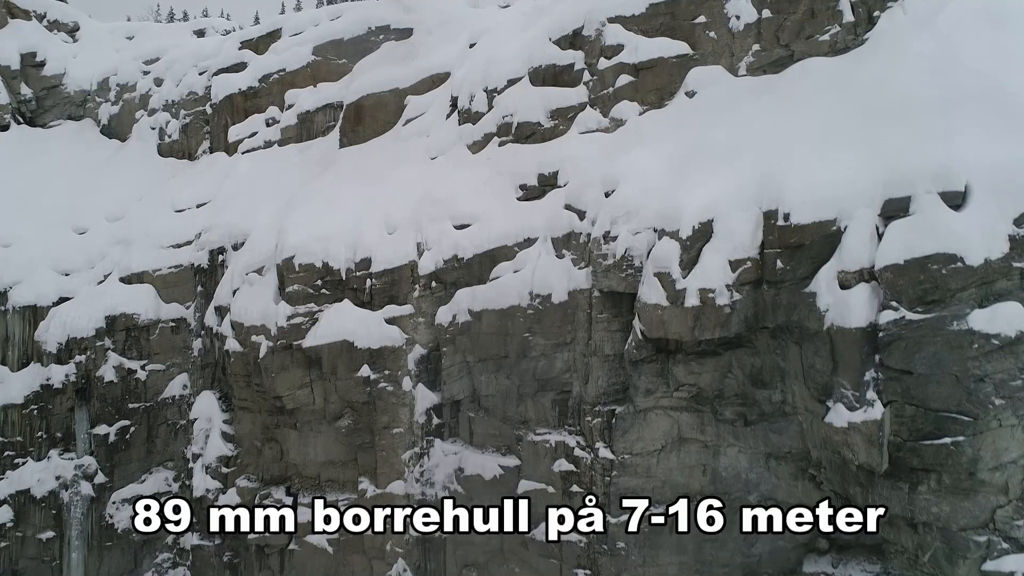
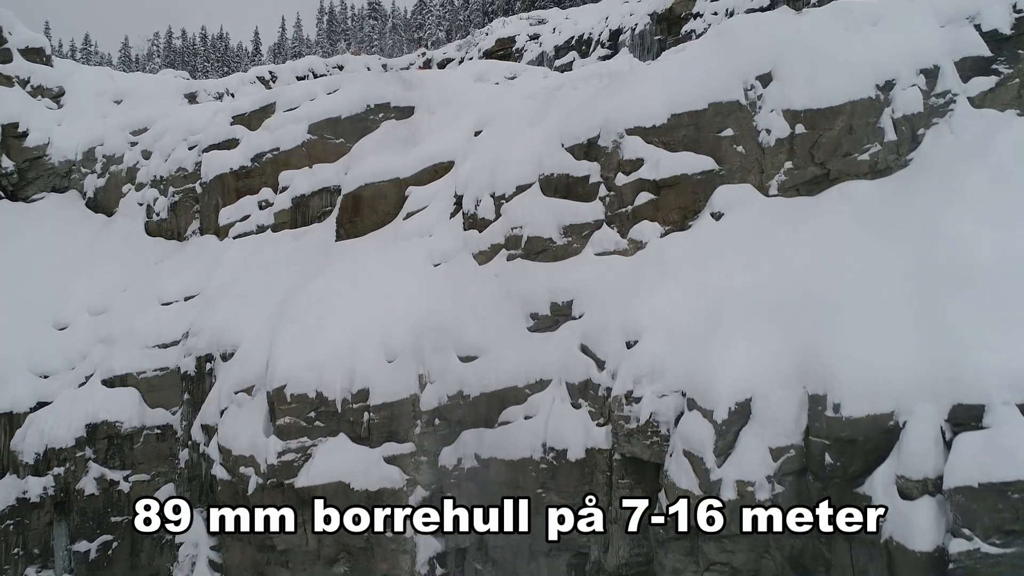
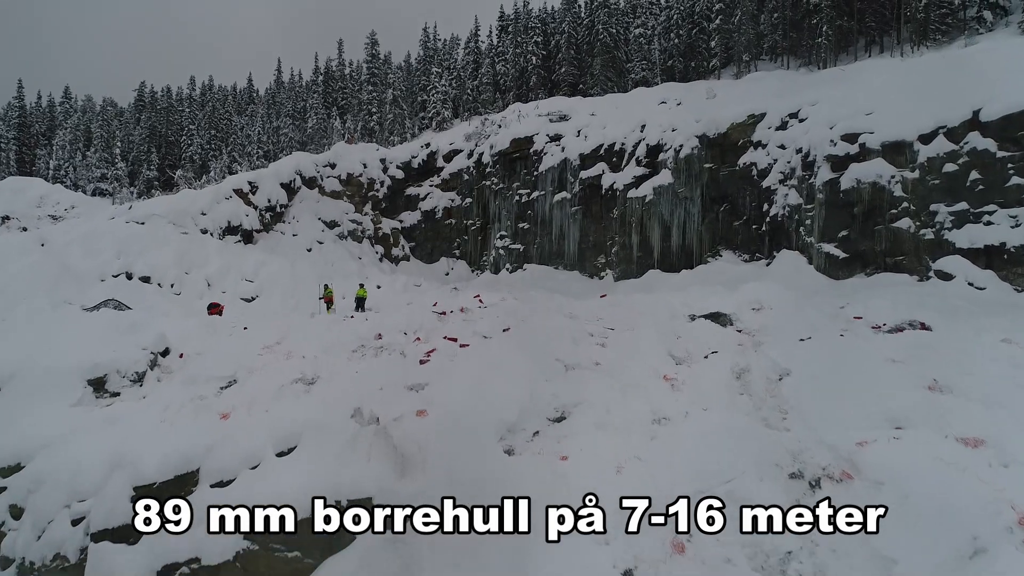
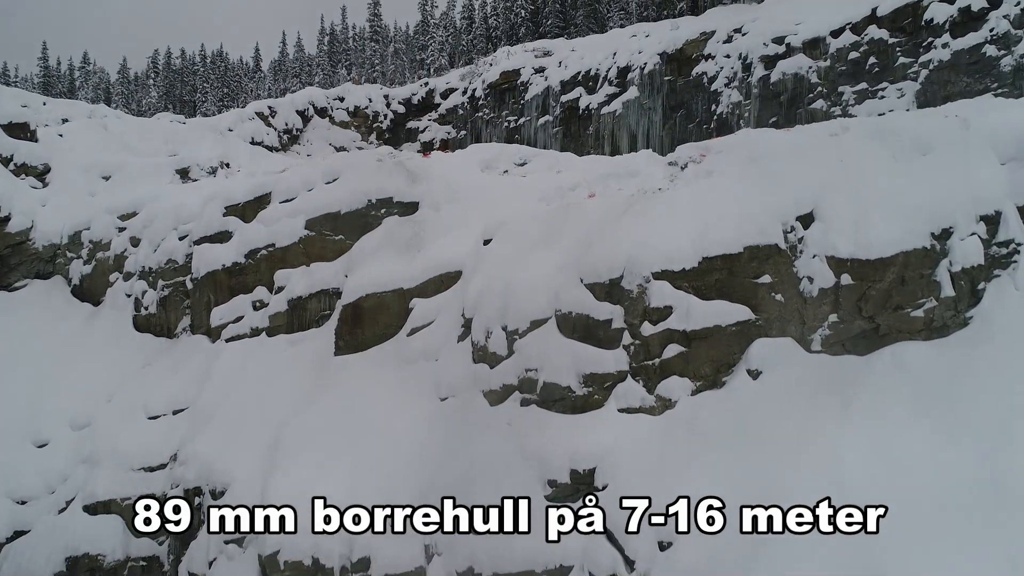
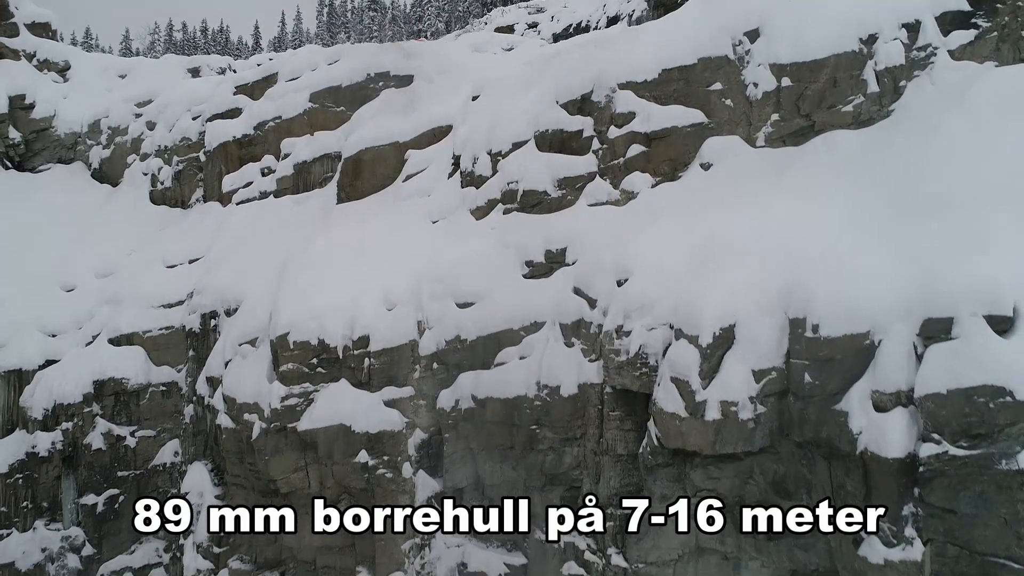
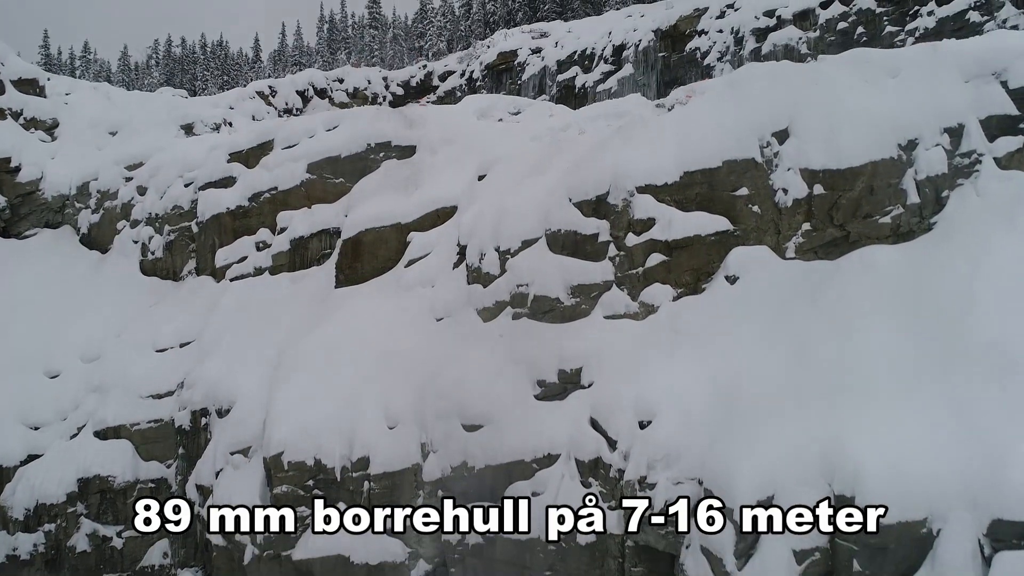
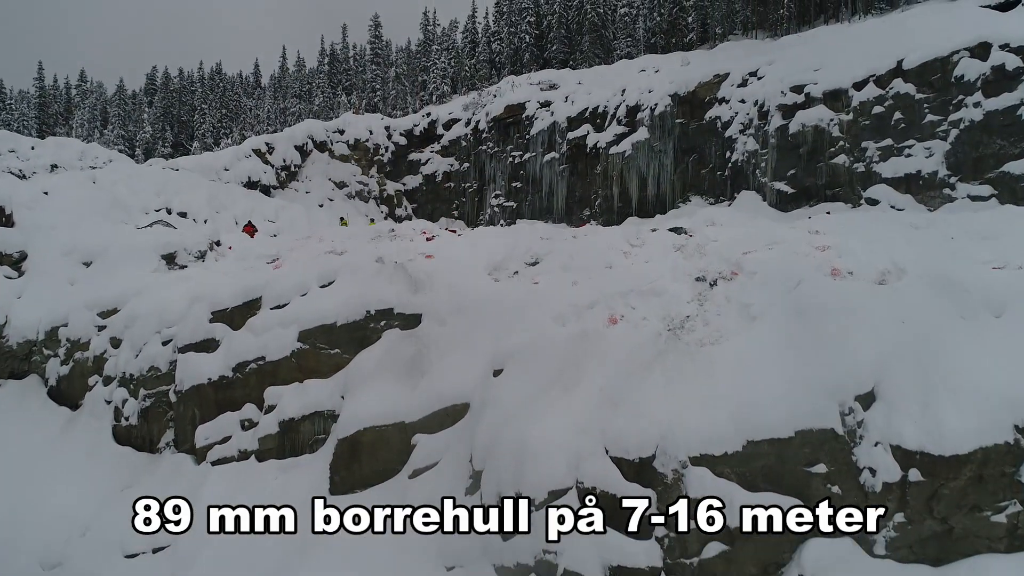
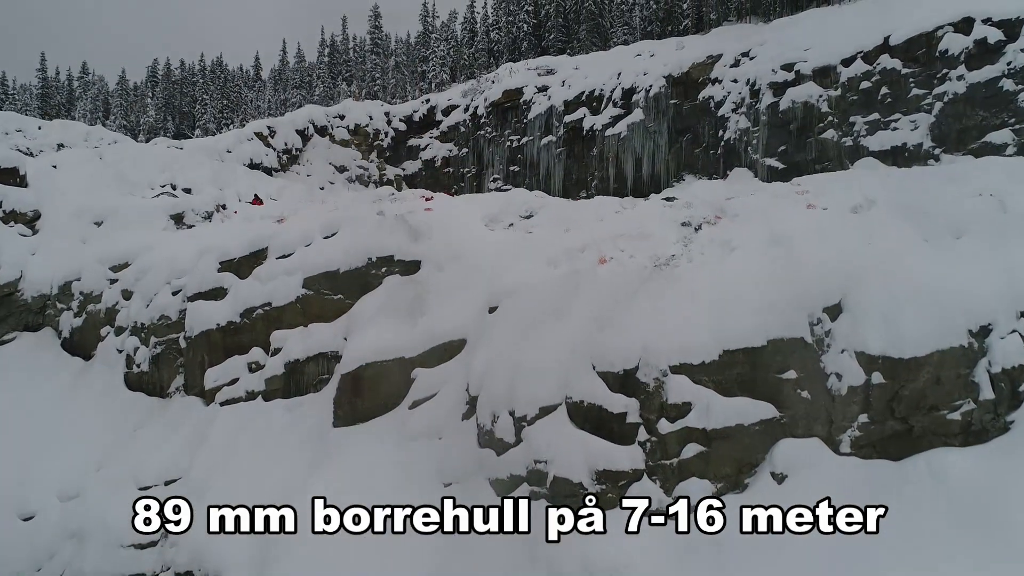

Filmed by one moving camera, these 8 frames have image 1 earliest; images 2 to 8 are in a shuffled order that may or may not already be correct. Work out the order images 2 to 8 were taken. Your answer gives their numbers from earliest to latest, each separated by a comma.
5, 2, 6, 4, 8, 7, 3
